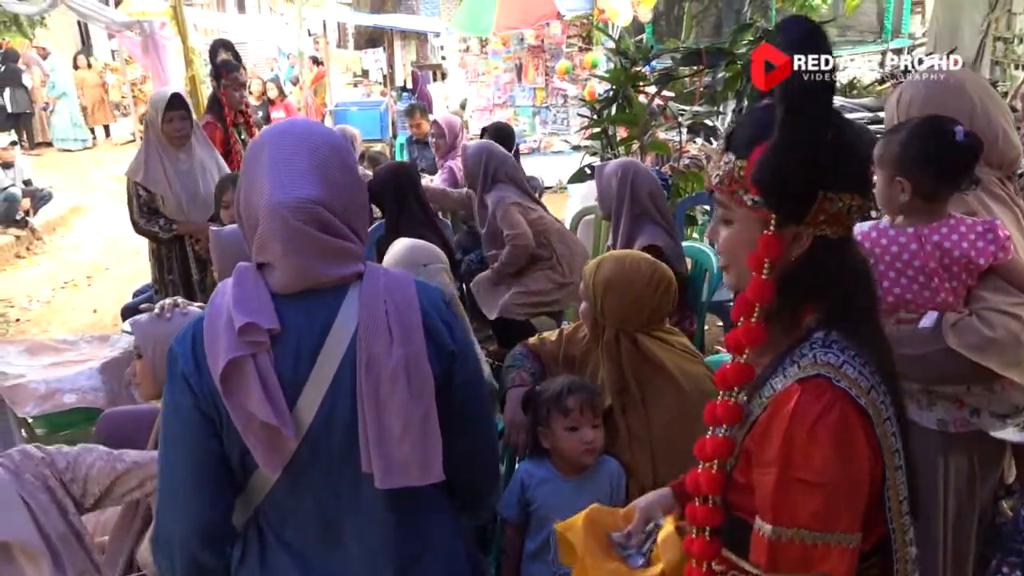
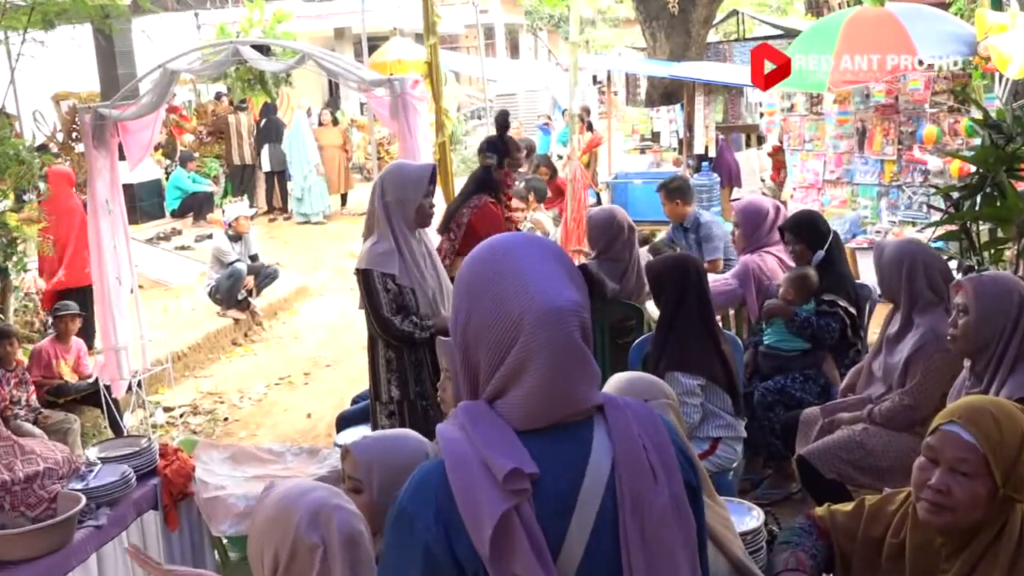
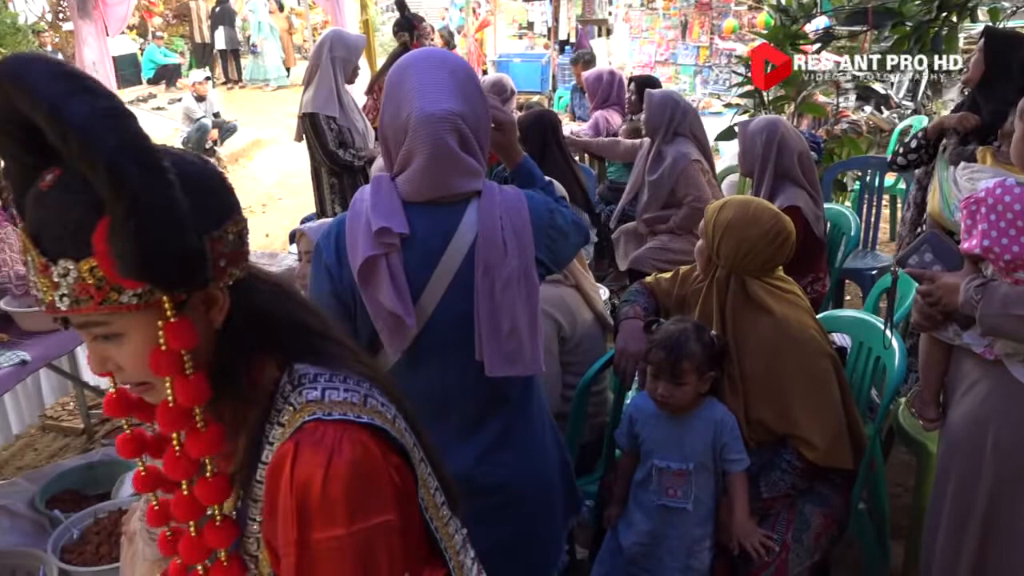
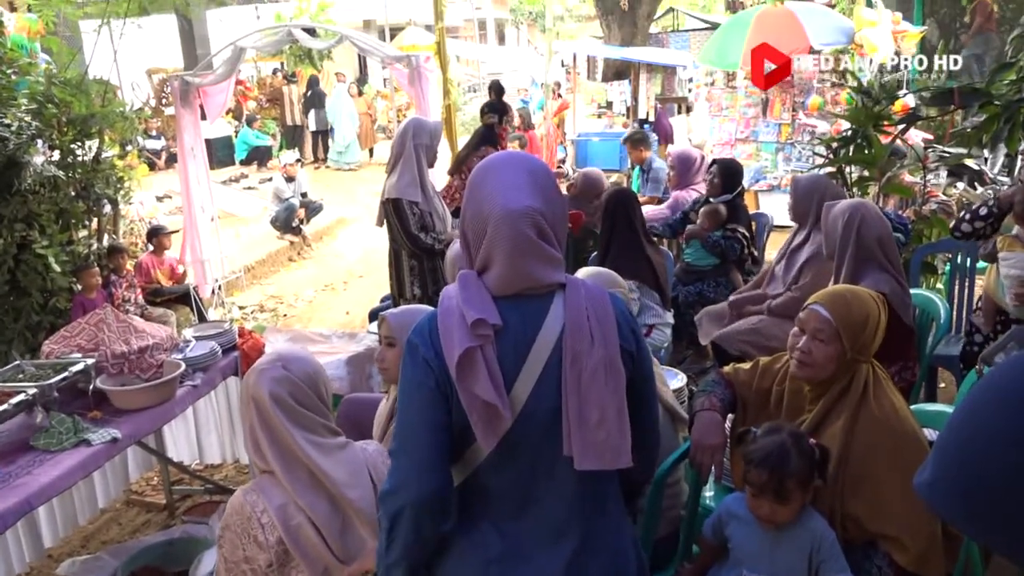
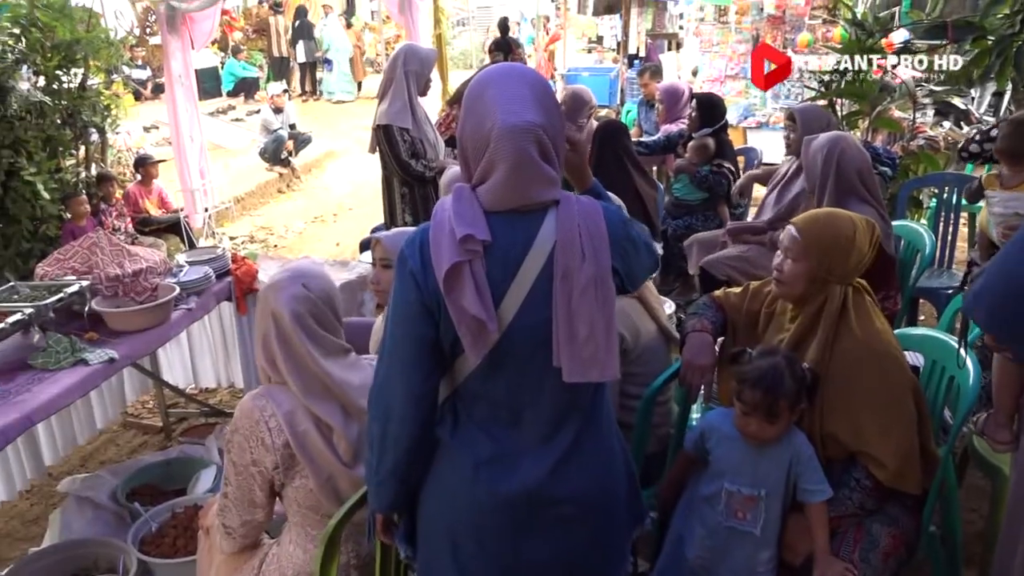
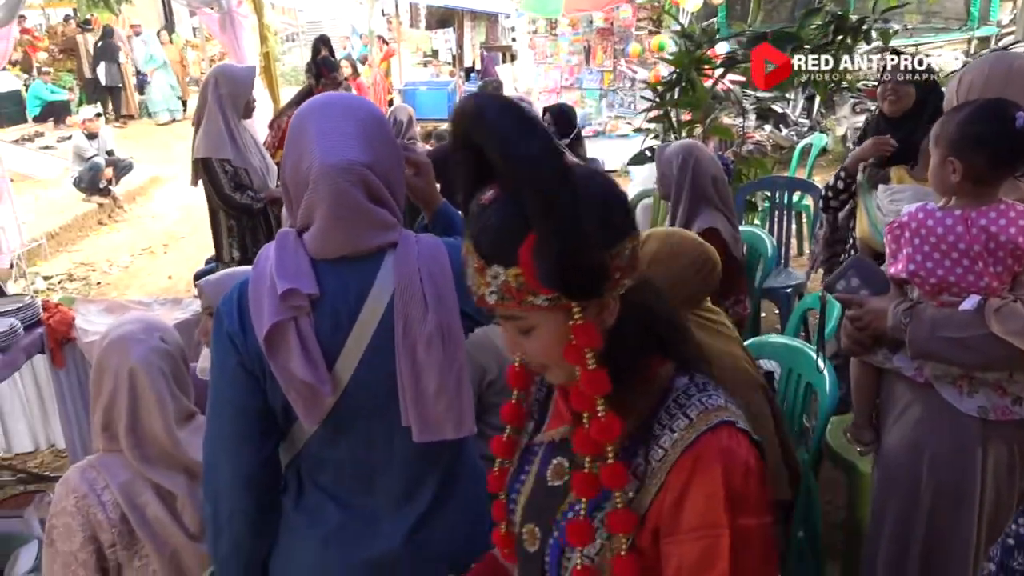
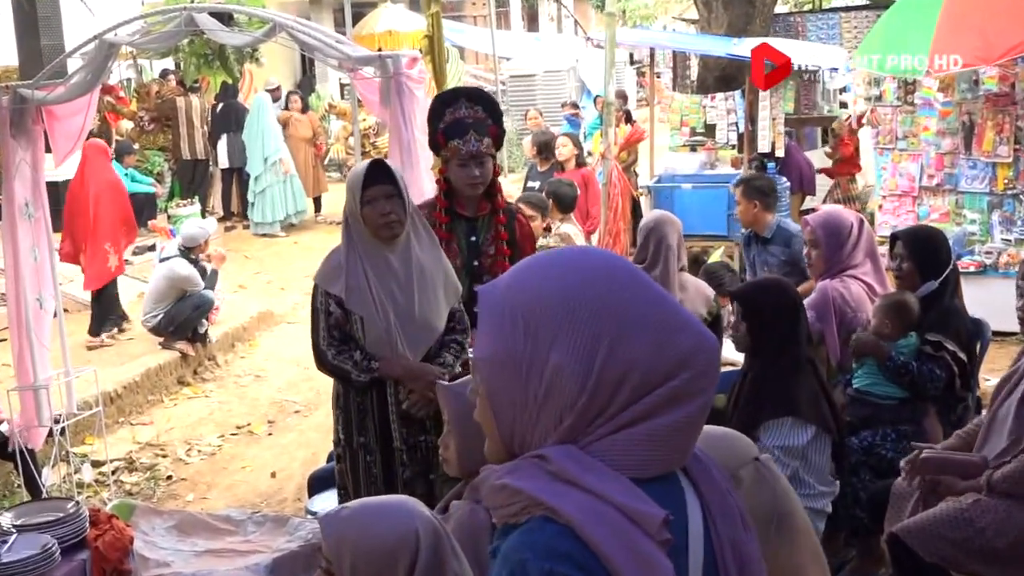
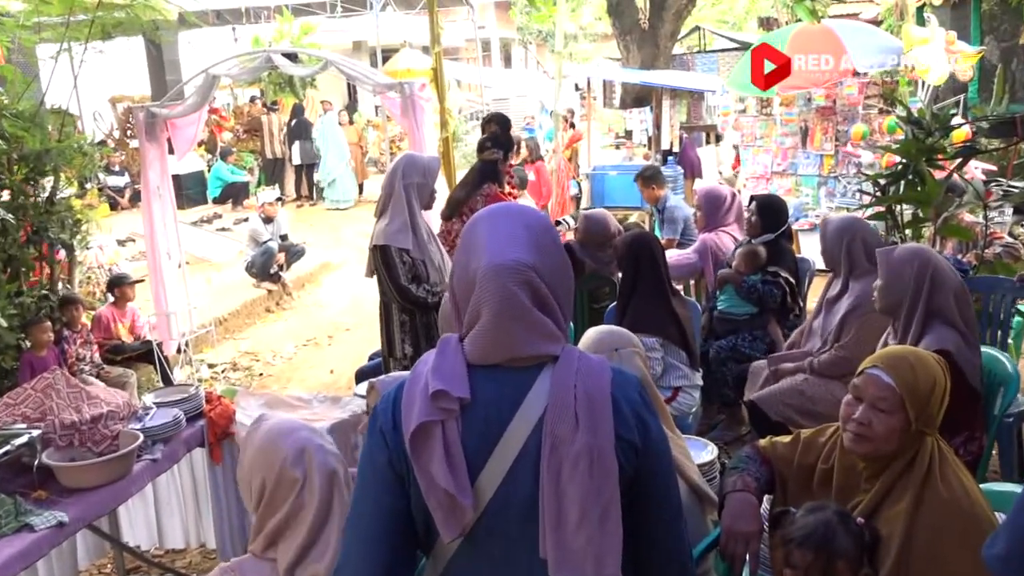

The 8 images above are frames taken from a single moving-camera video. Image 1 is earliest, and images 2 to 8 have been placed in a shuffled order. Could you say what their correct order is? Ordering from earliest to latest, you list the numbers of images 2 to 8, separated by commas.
6, 3, 5, 4, 8, 2, 7
